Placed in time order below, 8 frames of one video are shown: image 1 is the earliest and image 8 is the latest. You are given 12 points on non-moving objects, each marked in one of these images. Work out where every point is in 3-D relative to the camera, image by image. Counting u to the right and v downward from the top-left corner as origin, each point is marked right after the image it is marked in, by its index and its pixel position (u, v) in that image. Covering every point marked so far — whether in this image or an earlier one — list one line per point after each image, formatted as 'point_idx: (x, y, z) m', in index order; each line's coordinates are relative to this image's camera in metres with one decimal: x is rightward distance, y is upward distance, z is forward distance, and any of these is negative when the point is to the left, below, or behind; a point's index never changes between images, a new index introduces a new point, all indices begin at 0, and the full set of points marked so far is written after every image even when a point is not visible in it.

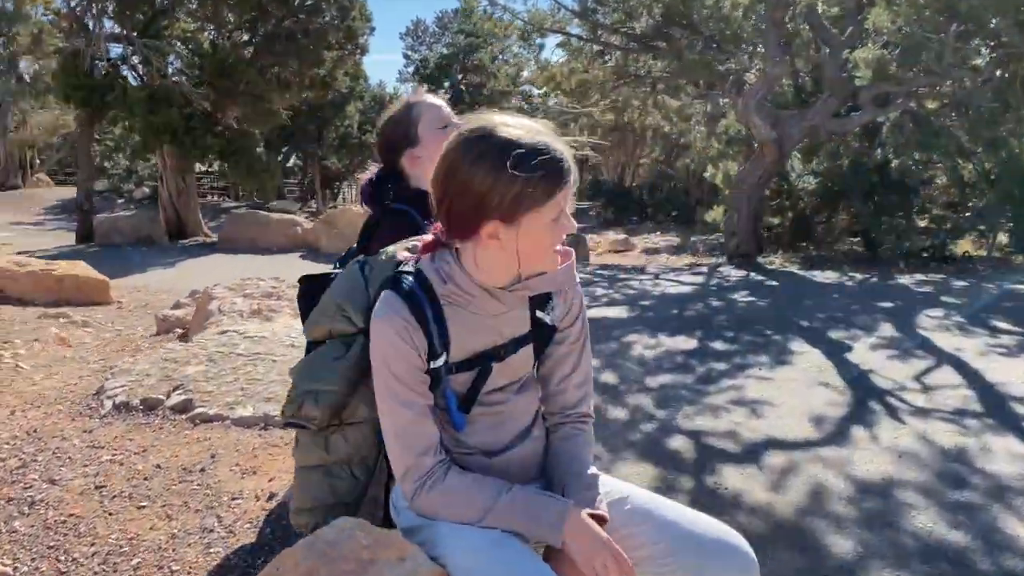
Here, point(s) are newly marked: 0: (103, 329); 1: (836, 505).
0: (-3.2, -0.3, +6.8) m
1: (+1.4, -1.0, +3.8) m
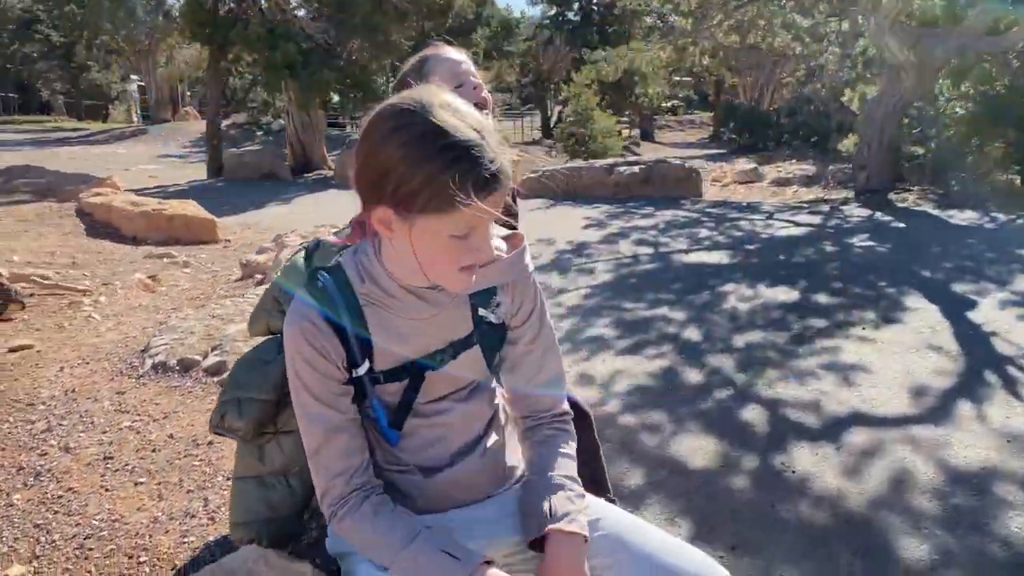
0: (-2.5, +0.2, +6.9) m
1: (+1.6, -0.8, +3.4) m
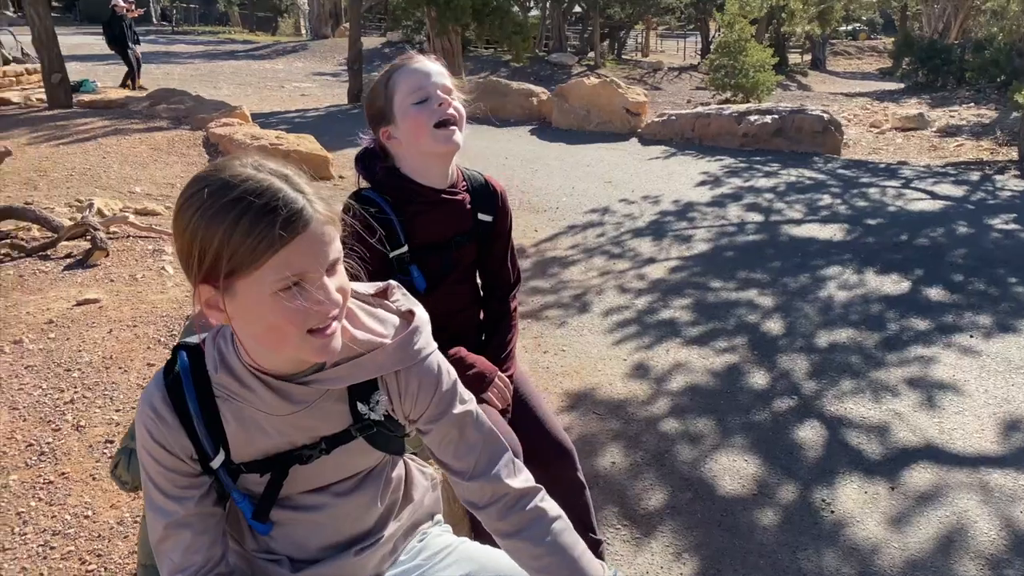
0: (-1.7, +0.7, +7.1) m
1: (+1.6, -1.0, +3.0) m
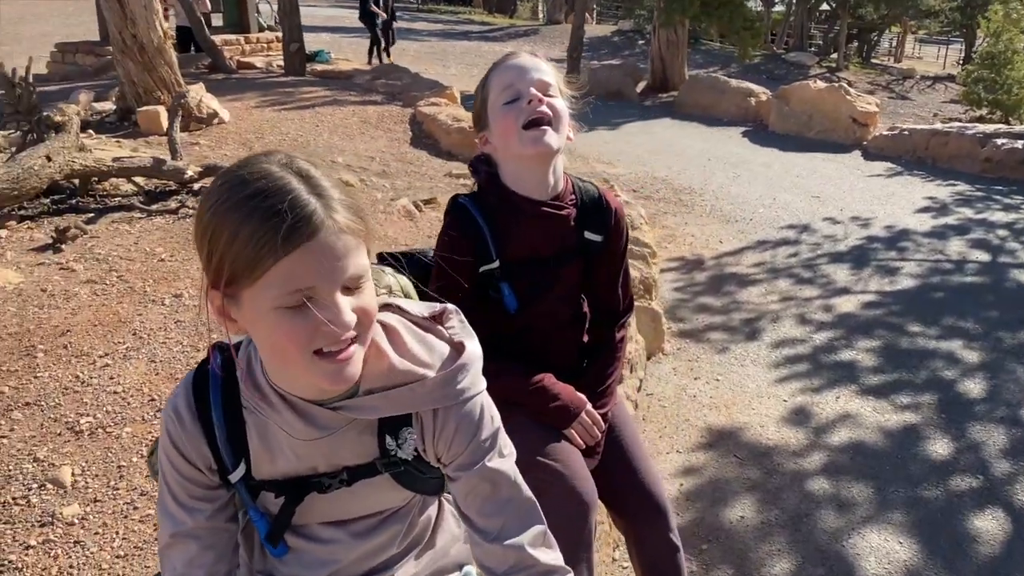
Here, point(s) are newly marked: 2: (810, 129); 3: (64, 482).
0: (-0.2, +0.8, +7.1) m
1: (+1.8, -1.2, +2.4) m
2: (+3.7, +2.0, +10.7) m
3: (-1.3, -0.6, +2.5) m
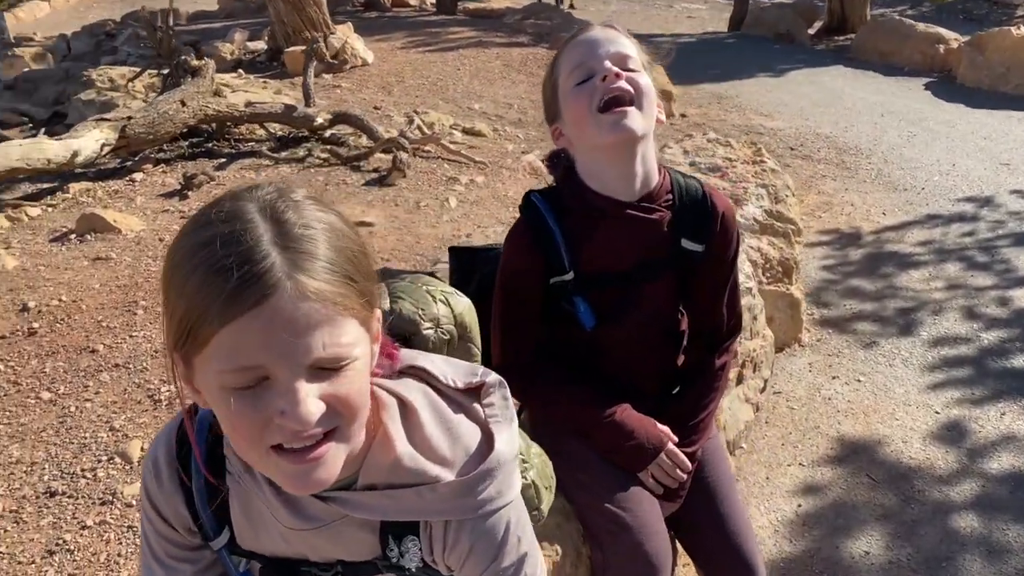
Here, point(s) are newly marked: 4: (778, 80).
0: (+0.9, +1.1, +6.6) m
1: (+1.9, -1.4, +1.8) m
2: (+5.5, +2.3, +9.5) m
3: (-1.1, -0.5, +2.4) m
4: (+3.3, +2.5, +10.5) m
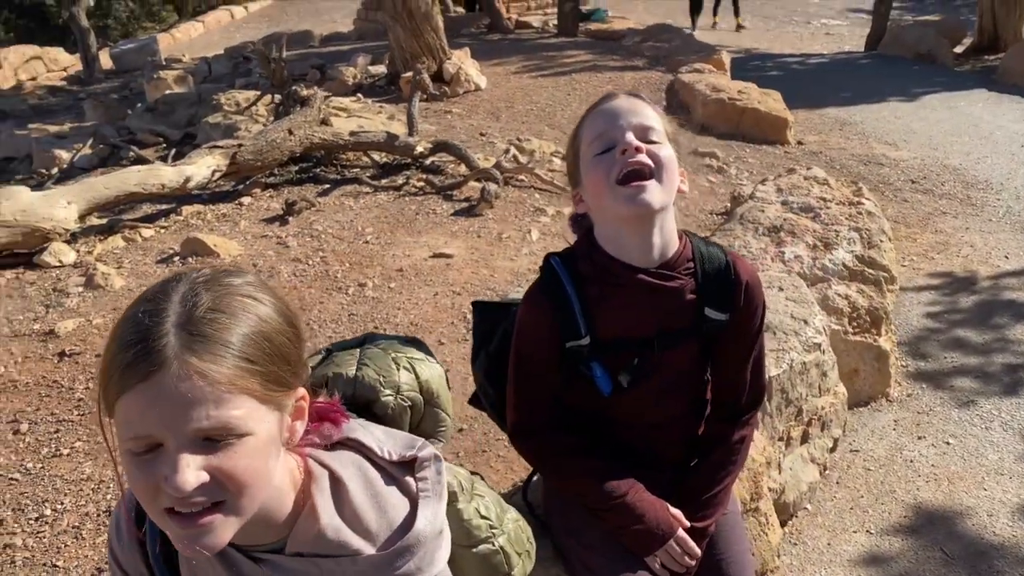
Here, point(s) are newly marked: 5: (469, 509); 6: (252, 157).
0: (+1.6, +0.8, +6.5) m
1: (+1.8, -1.6, +1.5) m
2: (+6.6, +1.8, +8.6) m
3: (-1.0, -0.6, +2.6) m
4: (+4.6, +2.1, +10.0) m
5: (-0.1, -0.4, +1.6) m
6: (-1.6, +0.8, +5.3) m
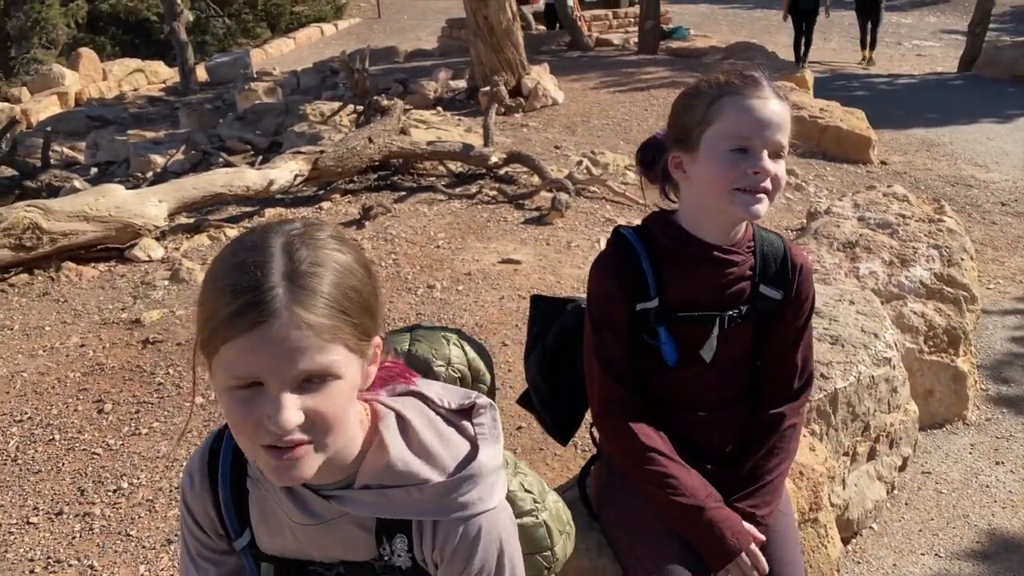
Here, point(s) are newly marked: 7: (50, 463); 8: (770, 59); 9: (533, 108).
0: (+2.2, +0.7, +6.4) m
1: (+1.9, -1.6, +1.4) m
2: (+7.4, +1.4, +8.1) m
3: (-0.8, -0.6, +2.7) m
4: (+5.5, +1.8, +9.6) m
5: (0.0, -0.4, +1.6) m
6: (-1.1, +0.8, +5.5) m
7: (-1.5, -0.6, +2.8) m
8: (+3.2, +2.8, +10.6) m
9: (+0.2, +1.8, +8.4) m
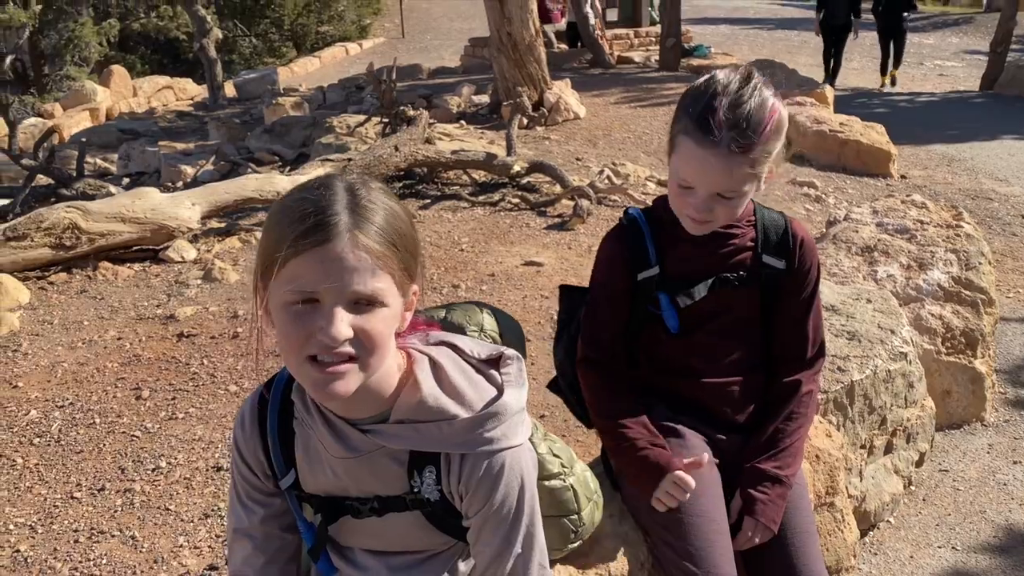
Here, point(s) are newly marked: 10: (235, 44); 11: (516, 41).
0: (+2.3, +0.6, +6.4) m
1: (+1.9, -1.5, +1.4) m
2: (+7.6, +1.3, +8.1) m
3: (-0.7, -0.5, +2.8) m
4: (+5.7, +1.6, +9.6) m
5: (+0.1, -0.3, +1.7) m
6: (-1.0, +0.8, +5.6) m
7: (-1.4, -0.5, +2.9) m
8: (+3.5, +2.6, +10.7) m
9: (+0.4, +1.7, +8.6) m
10: (-5.9, +5.2, +18.4) m
11: (0.0, +2.5, +8.8) m
